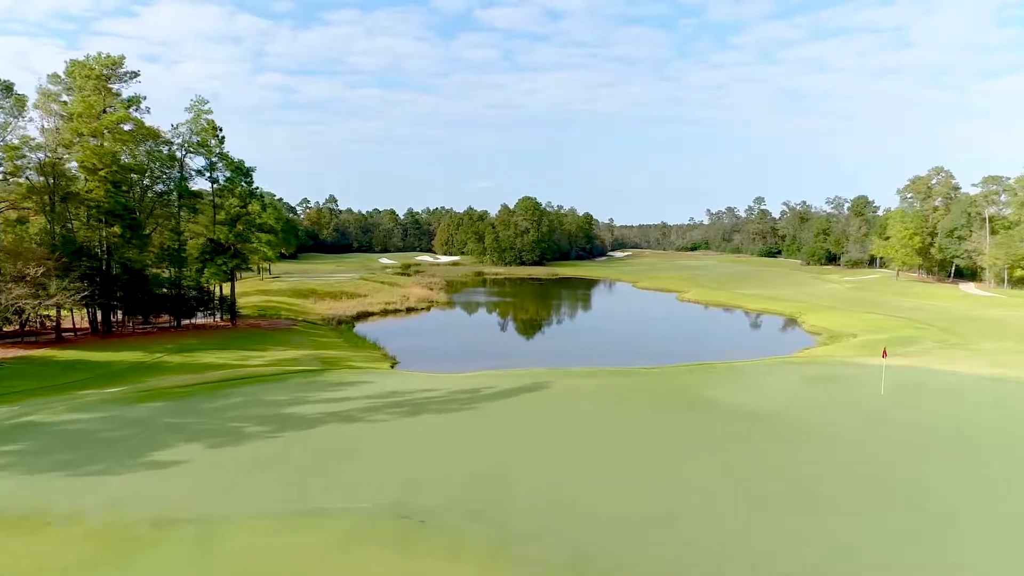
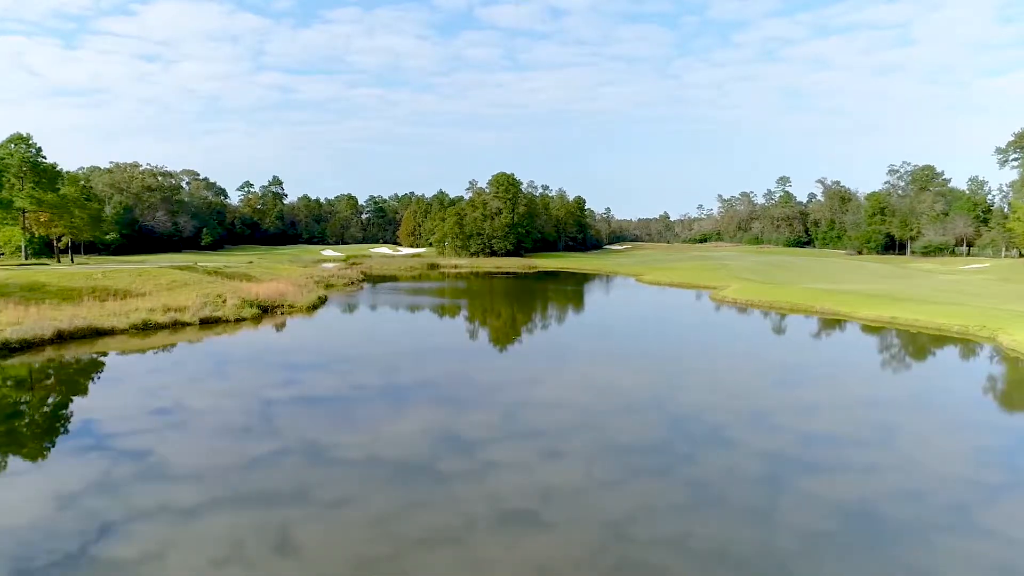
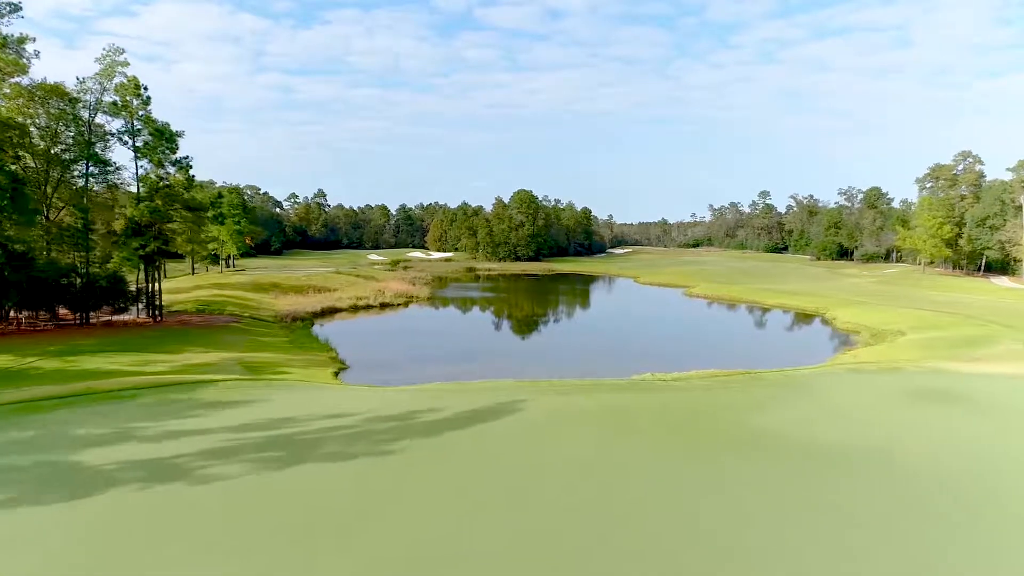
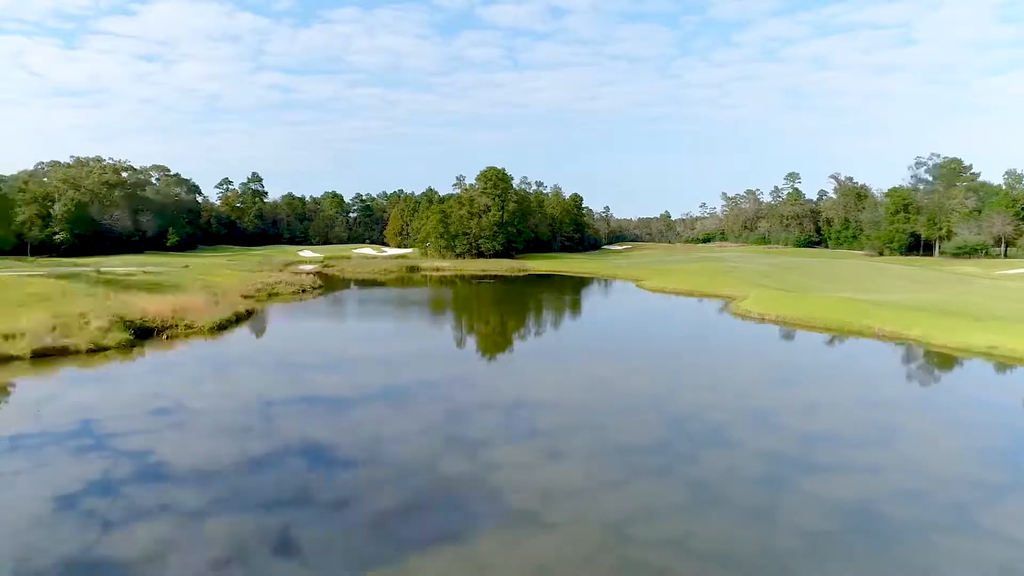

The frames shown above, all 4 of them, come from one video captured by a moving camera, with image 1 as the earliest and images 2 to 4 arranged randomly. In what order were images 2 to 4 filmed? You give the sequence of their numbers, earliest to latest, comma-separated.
3, 2, 4
